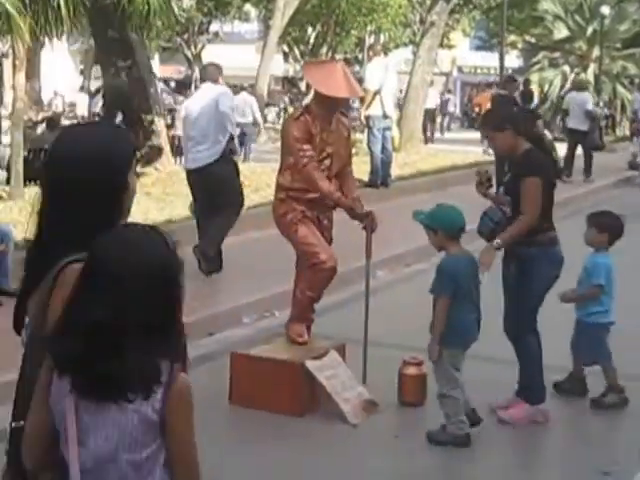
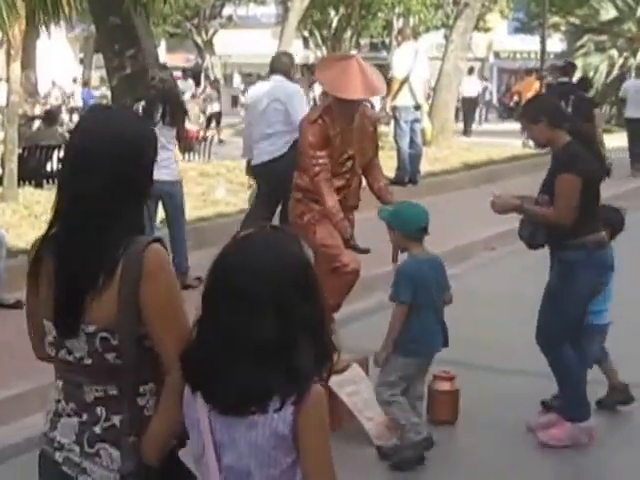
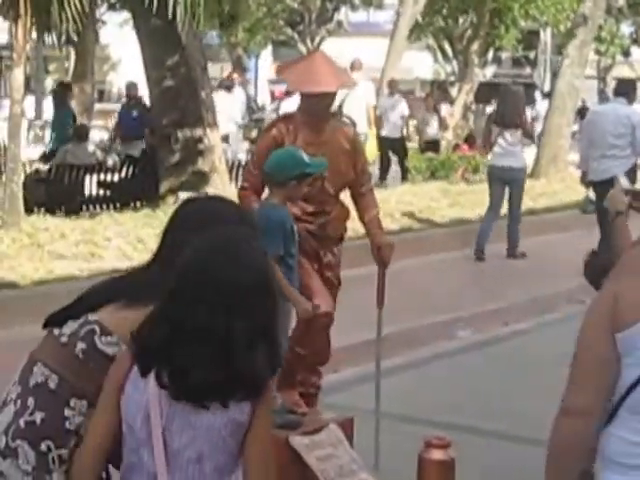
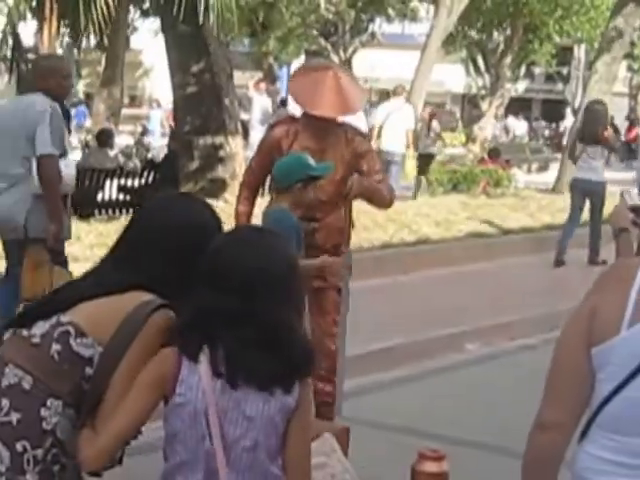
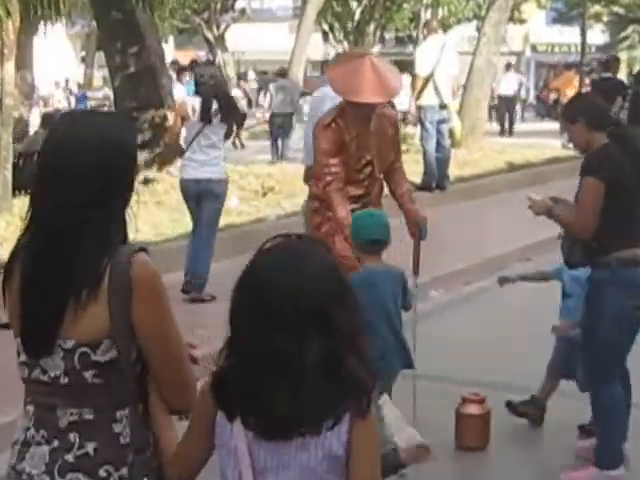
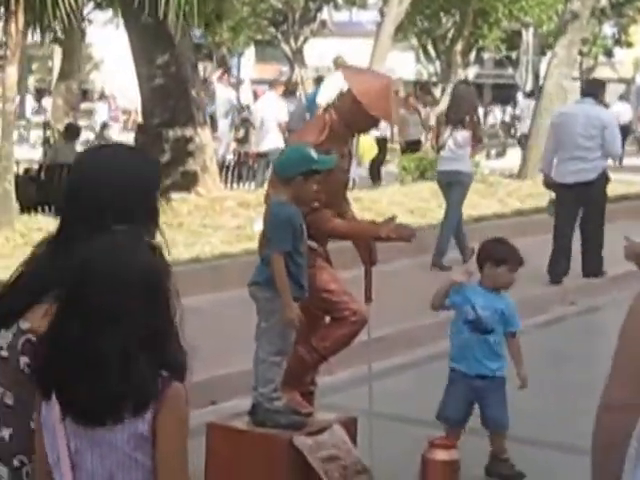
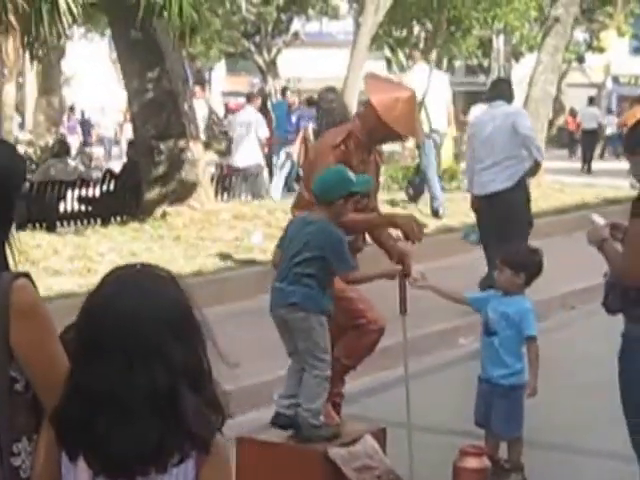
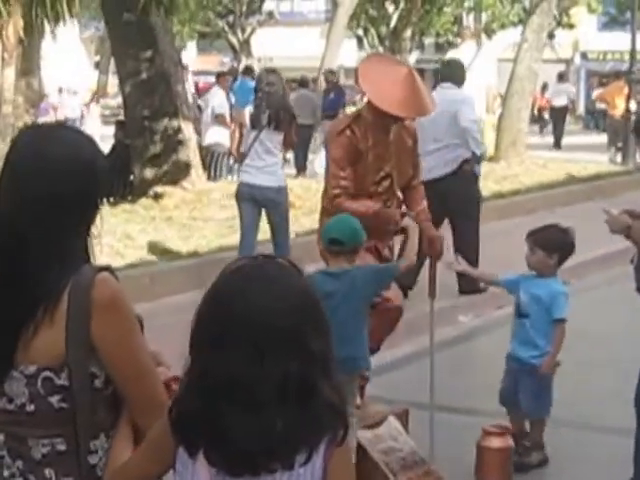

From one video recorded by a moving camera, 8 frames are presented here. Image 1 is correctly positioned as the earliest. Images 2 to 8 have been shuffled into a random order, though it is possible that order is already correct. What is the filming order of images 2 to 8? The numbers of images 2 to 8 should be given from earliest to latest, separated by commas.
2, 5, 8, 7, 6, 3, 4
